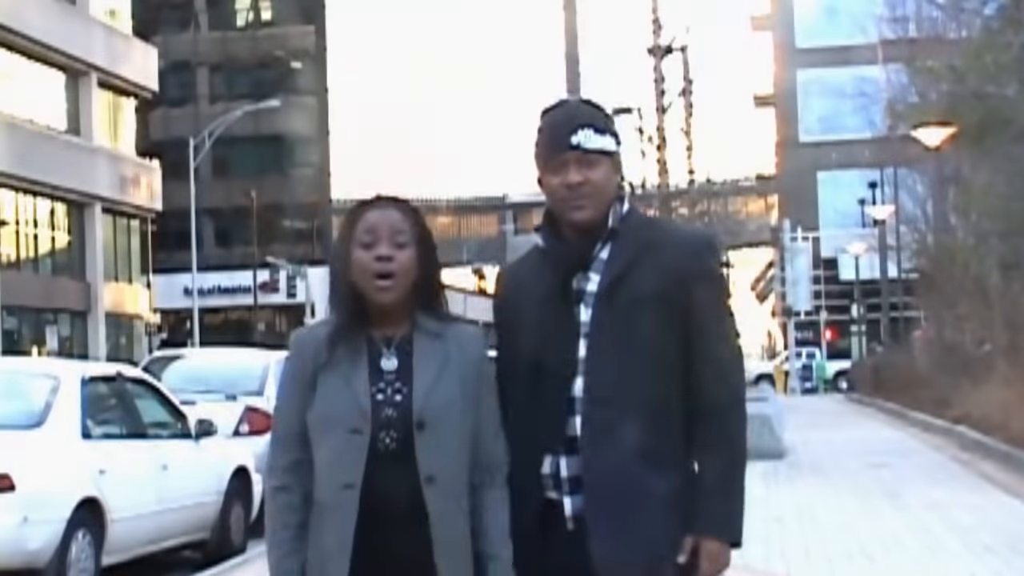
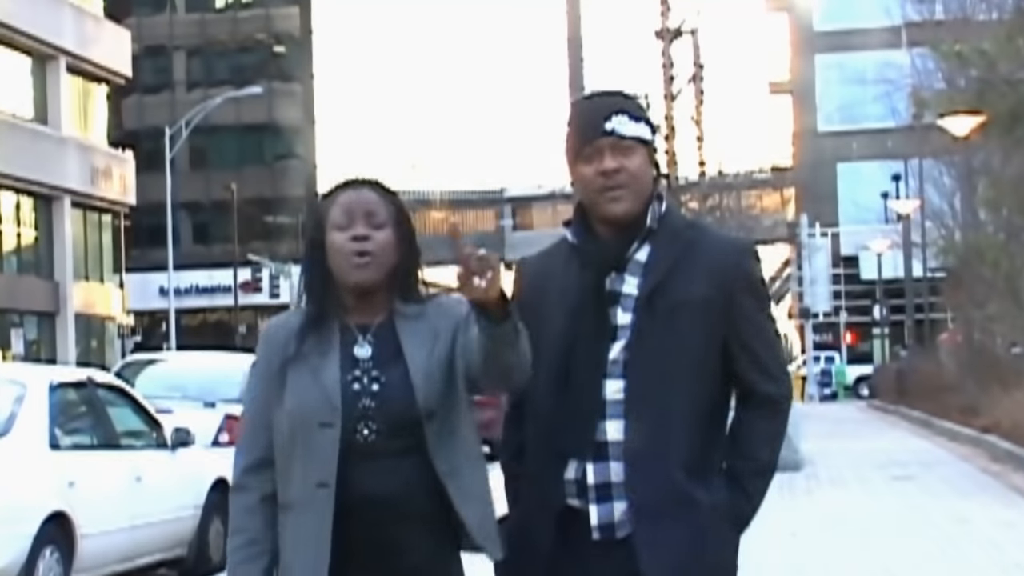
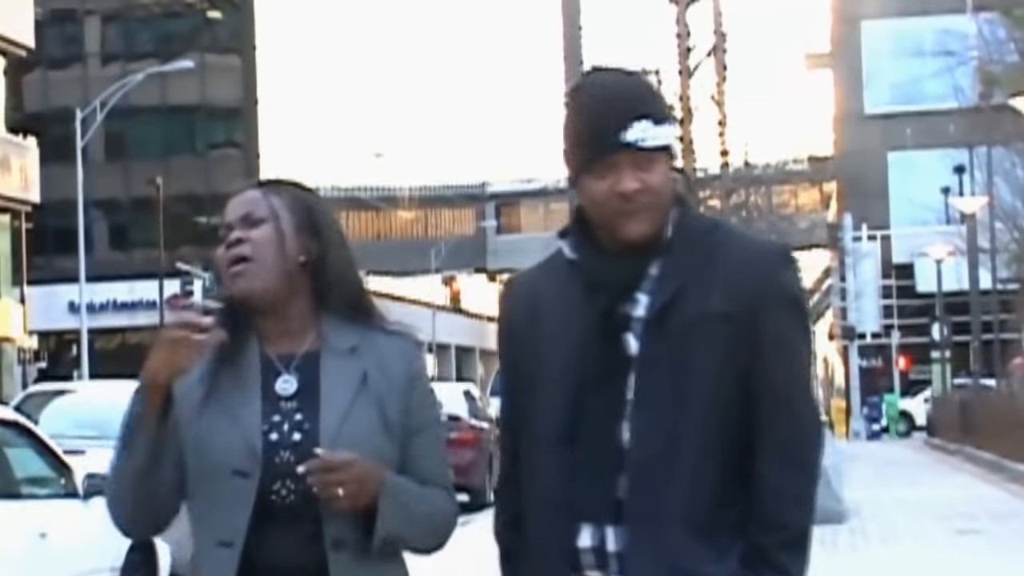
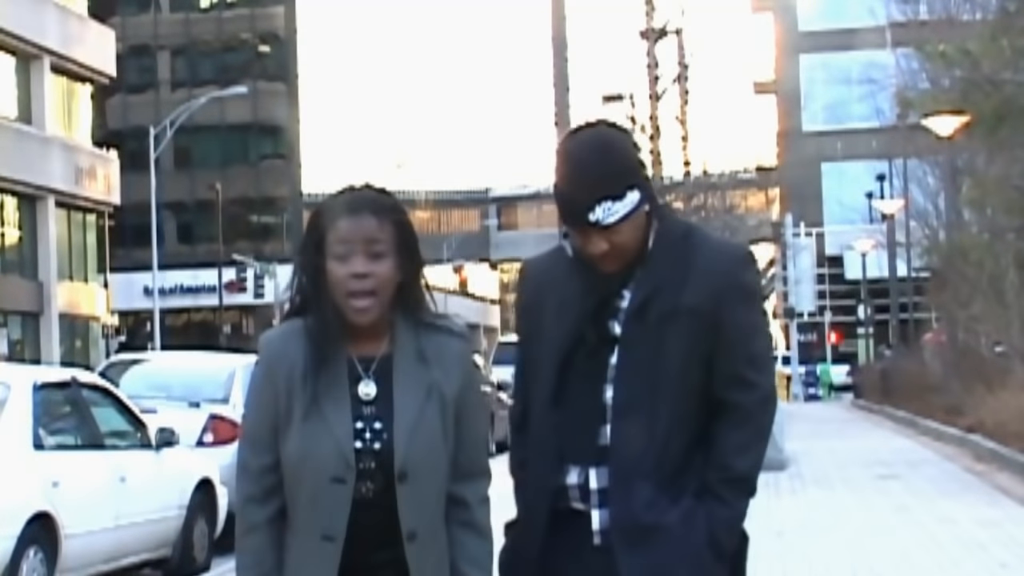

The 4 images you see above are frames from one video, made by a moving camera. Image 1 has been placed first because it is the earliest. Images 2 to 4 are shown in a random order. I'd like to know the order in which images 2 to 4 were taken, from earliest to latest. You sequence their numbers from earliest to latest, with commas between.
2, 4, 3
